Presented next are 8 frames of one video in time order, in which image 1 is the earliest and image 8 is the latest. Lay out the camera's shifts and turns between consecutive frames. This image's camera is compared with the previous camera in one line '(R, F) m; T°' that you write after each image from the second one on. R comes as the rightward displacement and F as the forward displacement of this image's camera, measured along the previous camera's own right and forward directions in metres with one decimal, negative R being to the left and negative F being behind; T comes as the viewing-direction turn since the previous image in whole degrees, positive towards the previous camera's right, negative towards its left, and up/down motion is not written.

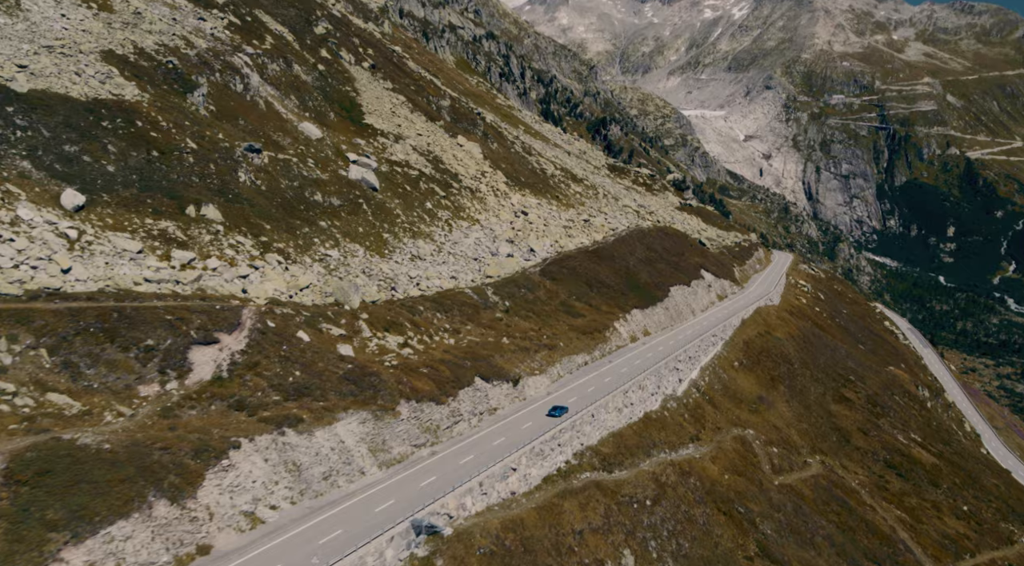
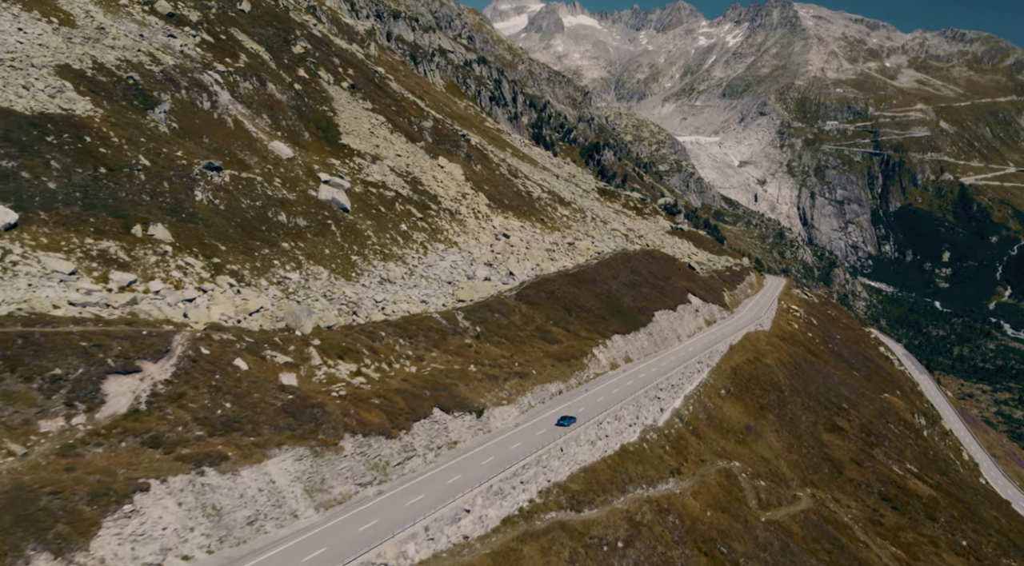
(+2.3, +3.3) m; 0°
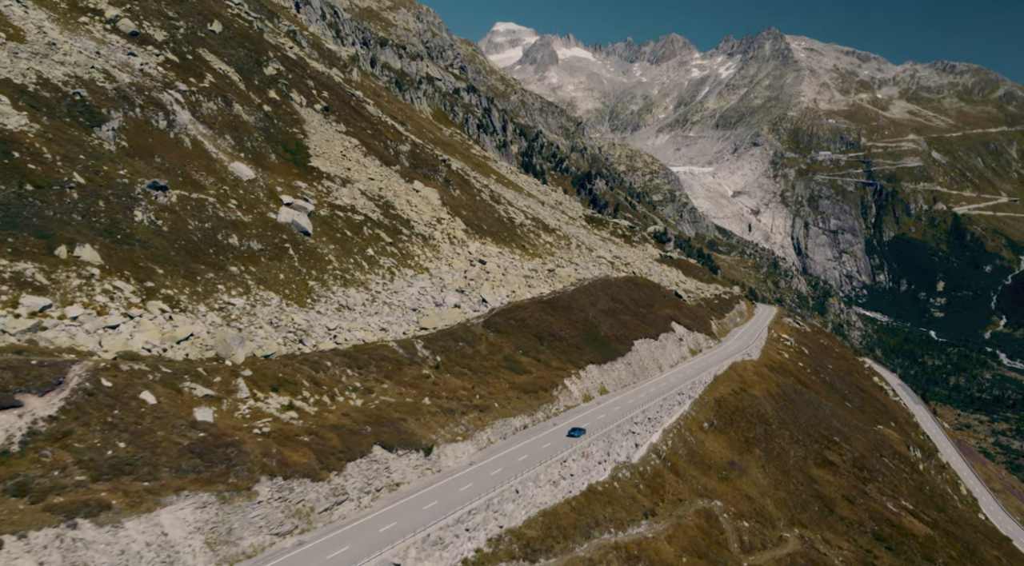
(+2.8, +4.0) m; 0°
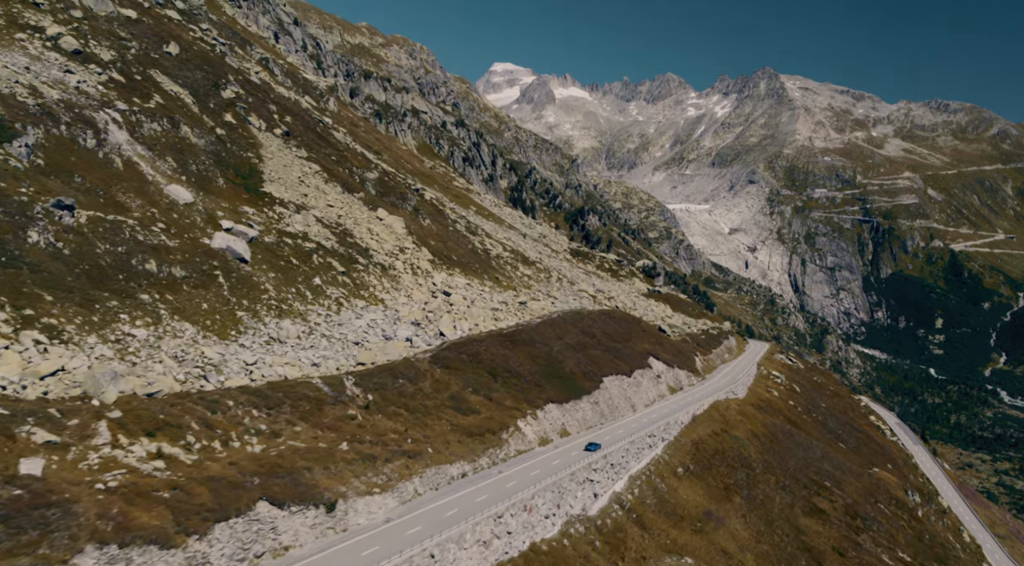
(+4.4, +6.3) m; 0°
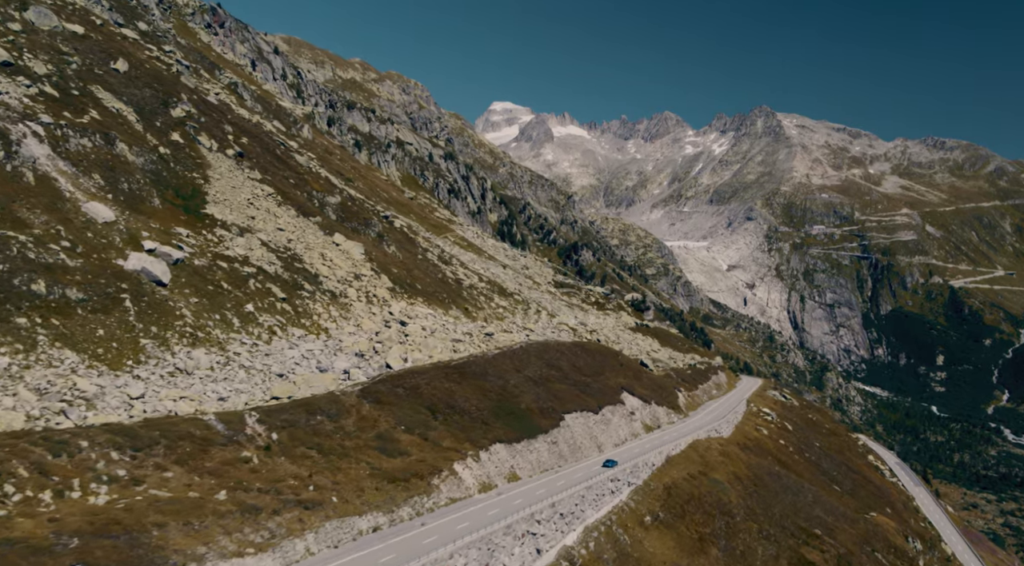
(+4.8, +7.0) m; 0°
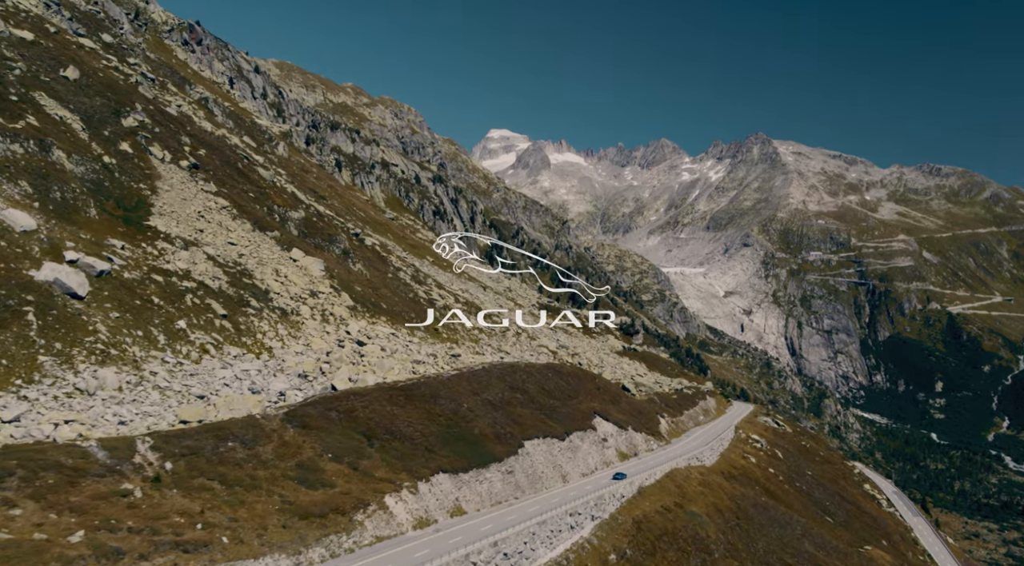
(+3.9, +5.6) m; 0°
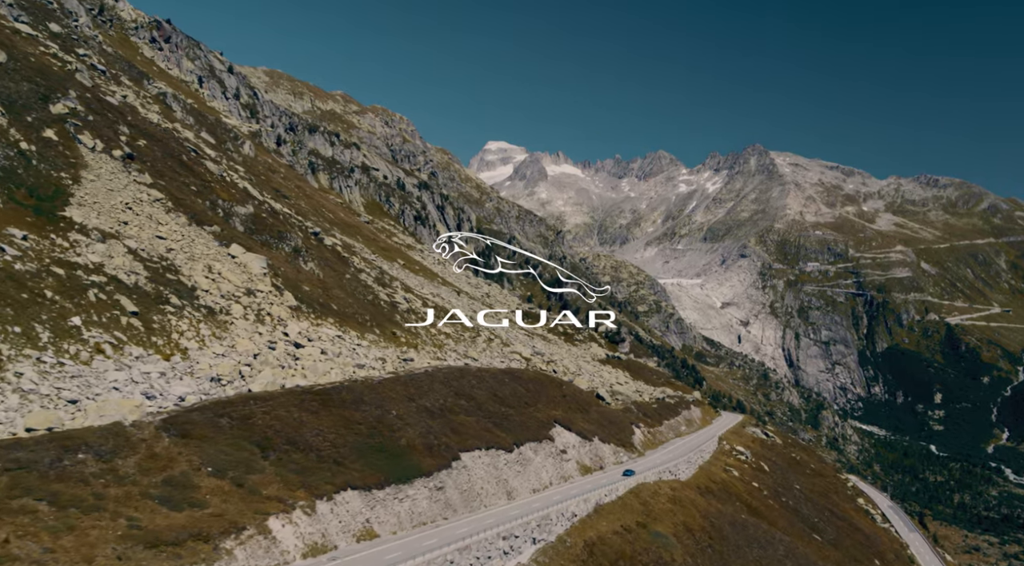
(+5.0, +7.2) m; 0°
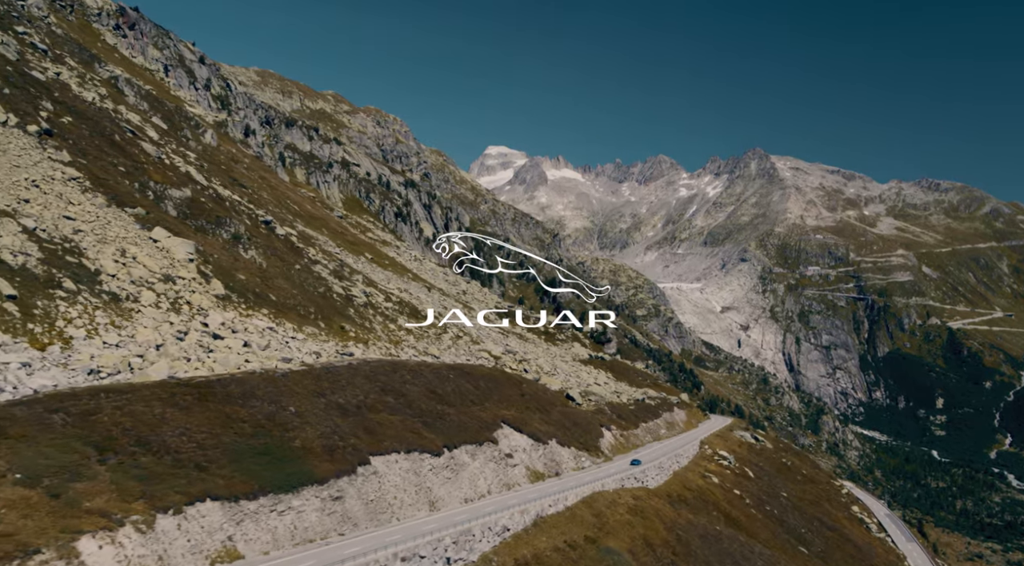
(+5.6, +8.0) m; 0°
